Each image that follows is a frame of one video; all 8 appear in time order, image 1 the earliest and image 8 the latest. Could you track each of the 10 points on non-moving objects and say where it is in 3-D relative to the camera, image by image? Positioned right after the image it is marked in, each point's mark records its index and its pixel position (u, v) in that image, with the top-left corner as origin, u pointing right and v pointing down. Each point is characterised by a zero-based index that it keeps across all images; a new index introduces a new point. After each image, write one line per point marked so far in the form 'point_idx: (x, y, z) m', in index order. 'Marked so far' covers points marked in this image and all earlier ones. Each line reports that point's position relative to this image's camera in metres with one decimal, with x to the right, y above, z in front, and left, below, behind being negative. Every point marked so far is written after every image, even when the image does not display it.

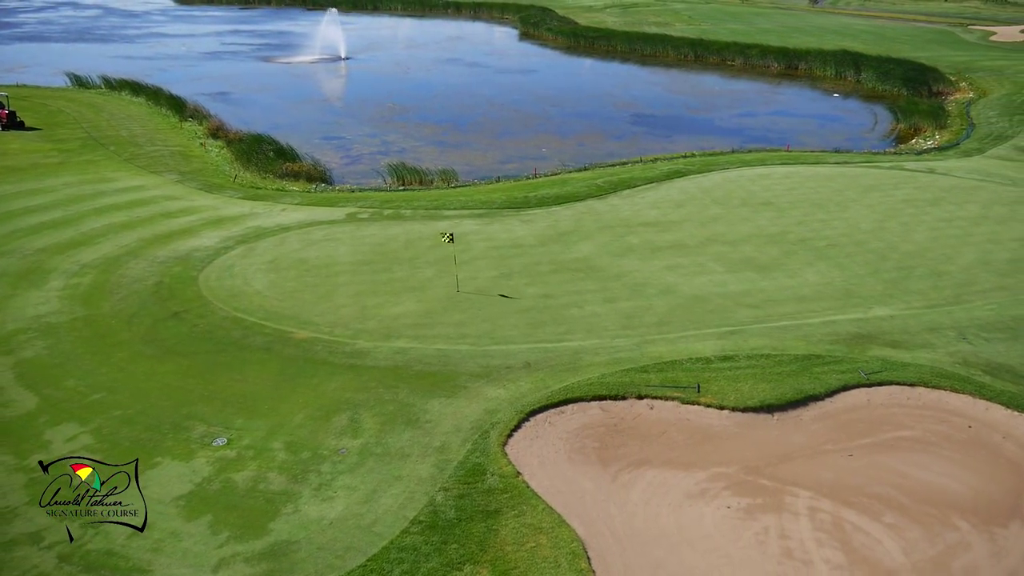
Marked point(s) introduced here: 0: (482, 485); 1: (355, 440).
0: (-0.4, -2.7, +12.7) m
1: (-2.3, -2.3, +13.9) m
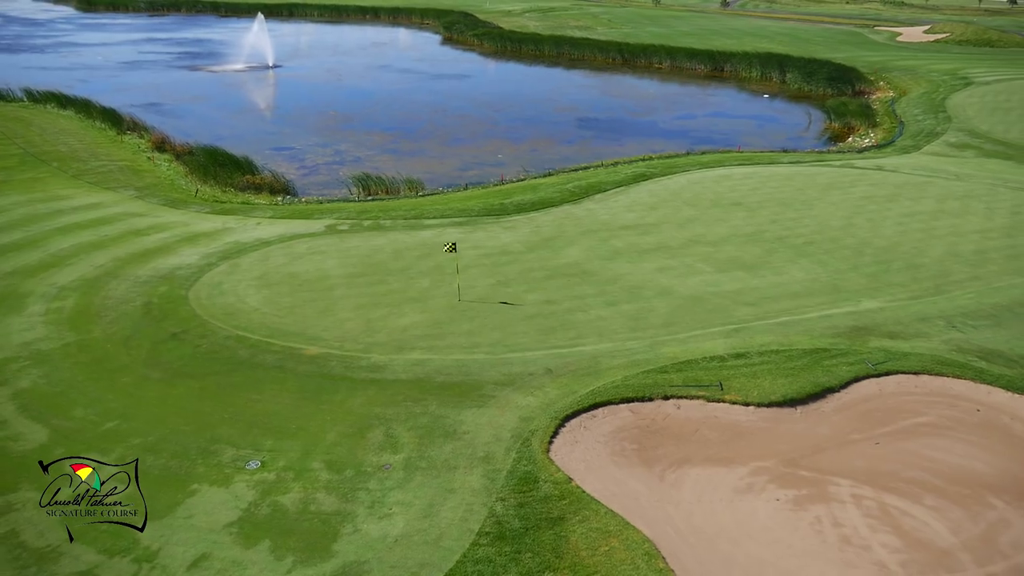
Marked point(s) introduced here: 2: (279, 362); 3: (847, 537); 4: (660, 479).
0: (+0.4, -2.8, +12.8) m
1: (-1.7, -2.5, +13.8) m
2: (-4.1, -1.3, +16.5) m
3: (+4.3, -3.2, +12.0) m
4: (+2.1, -2.7, +13.3) m
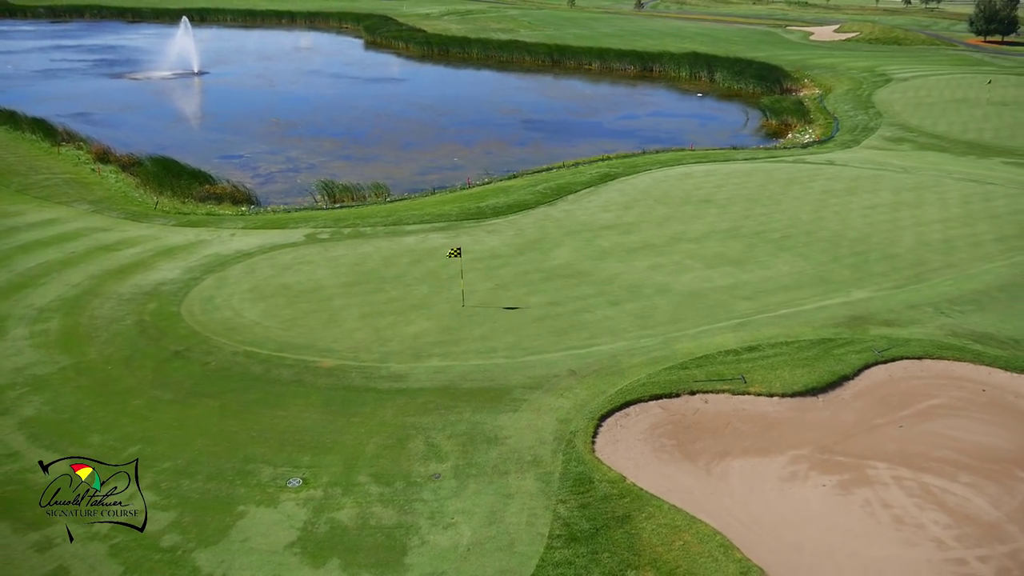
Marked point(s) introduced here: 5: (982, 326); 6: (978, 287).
0: (+1.2, -2.8, +12.9) m
1: (-1.0, -2.6, +13.7) m
2: (-3.7, -1.5, +16.1) m
3: (+5.2, -3.1, +12.5) m
4: (+2.8, -2.7, +13.6) m
5: (+8.9, -0.7, +17.6) m
6: (+9.6, 0.0, +19.2) m
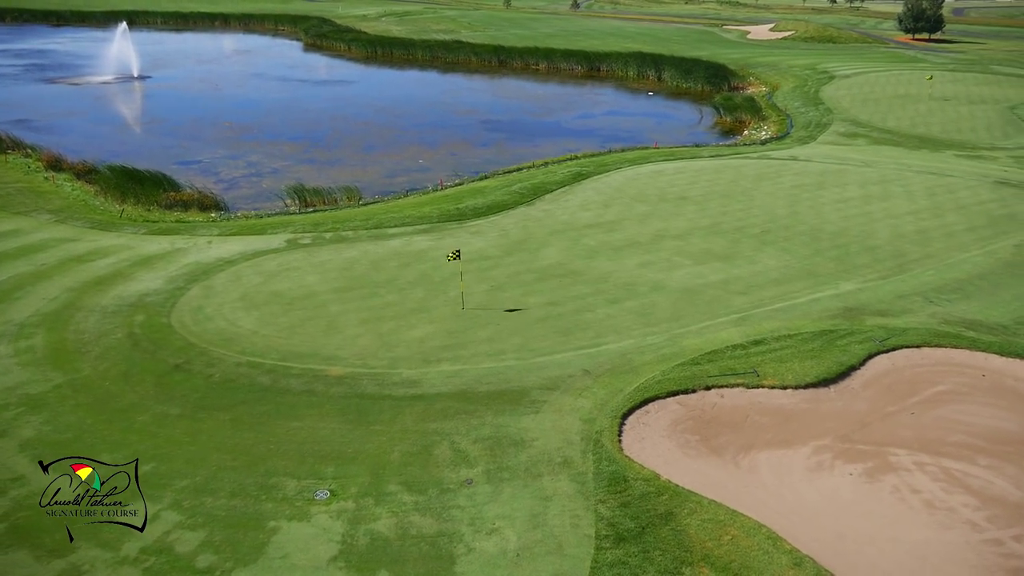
0: (+1.7, -2.8, +12.9) m
1: (-0.5, -2.6, +13.5) m
2: (-3.5, -1.6, +15.7) m
3: (+5.7, -2.9, +12.8) m
4: (+3.3, -2.6, +13.8) m
5: (+8.9, -0.5, +18.2) m
6: (+9.5, +0.2, +19.9) m
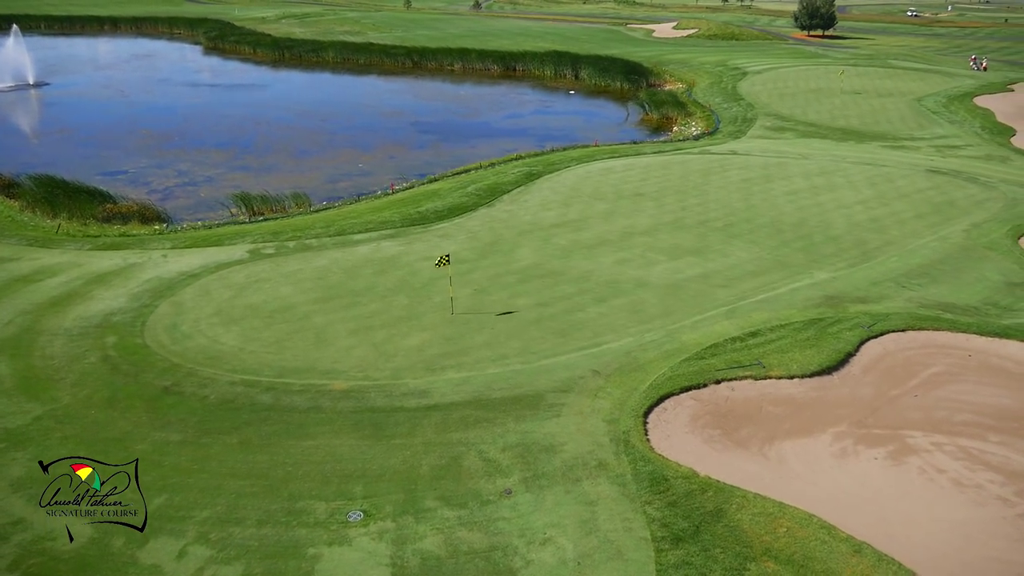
0: (+2.3, -2.8, +12.8) m
1: (0.0, -2.7, +13.2) m
2: (-3.2, -1.8, +15.0) m
3: (+6.3, -2.7, +13.2) m
4: (+3.8, -2.5, +13.9) m
5: (+8.7, -0.2, +18.9) m
6: (+9.0, +0.6, +20.7) m
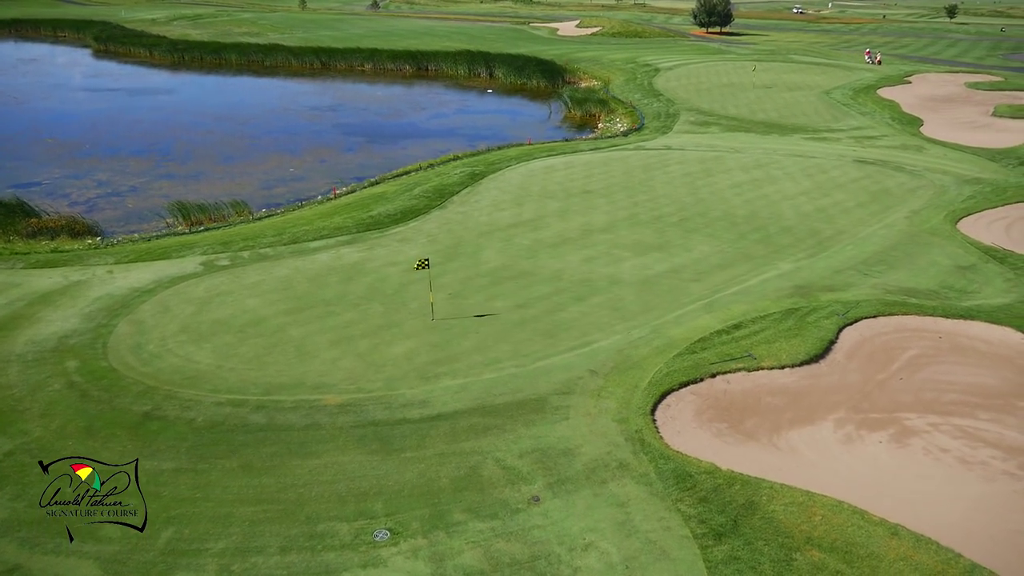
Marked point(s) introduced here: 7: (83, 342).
0: (+2.7, -2.7, +12.8) m
1: (+0.3, -2.7, +12.9) m
2: (-3.1, -2.0, +14.3) m
3: (+6.6, -2.5, +13.7) m
4: (+4.0, -2.4, +14.0) m
5: (+8.2, +0.1, +19.6) m
6: (+8.3, +0.9, +21.4) m
7: (-7.5, -0.9, +16.4) m
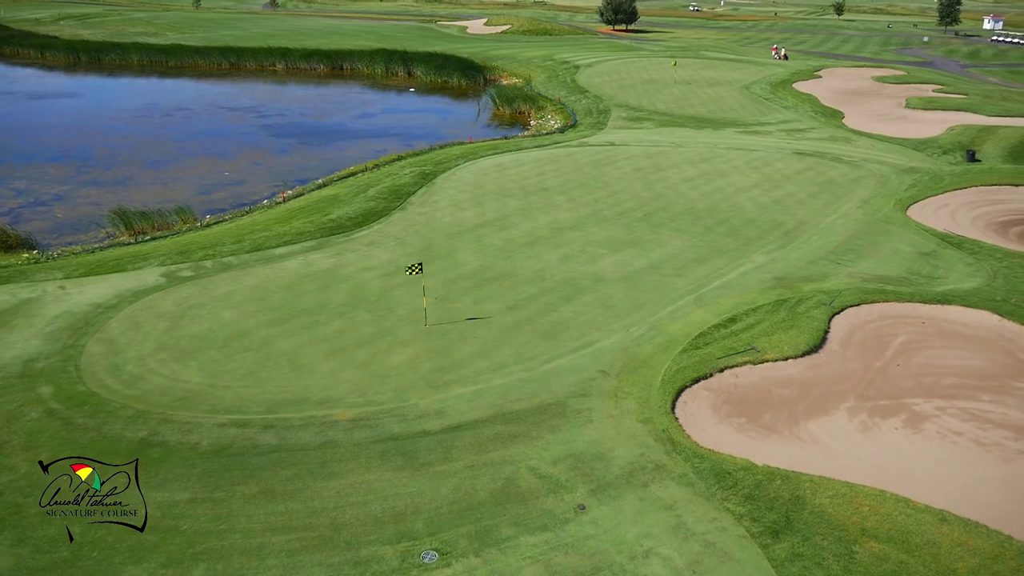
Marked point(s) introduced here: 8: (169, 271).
0: (+3.2, -2.6, +12.7) m
1: (+0.9, -2.7, +12.5) m
2: (-2.7, -2.1, +13.5) m
3: (+7.0, -2.3, +14.0) m
4: (+4.3, -2.3, +14.0) m
5: (+7.8, +0.4, +20.1) m
6: (+7.6, +1.2, +21.9) m
7: (-7.4, -1.2, +15.0) m
8: (-7.0, +0.3, +19.0) m
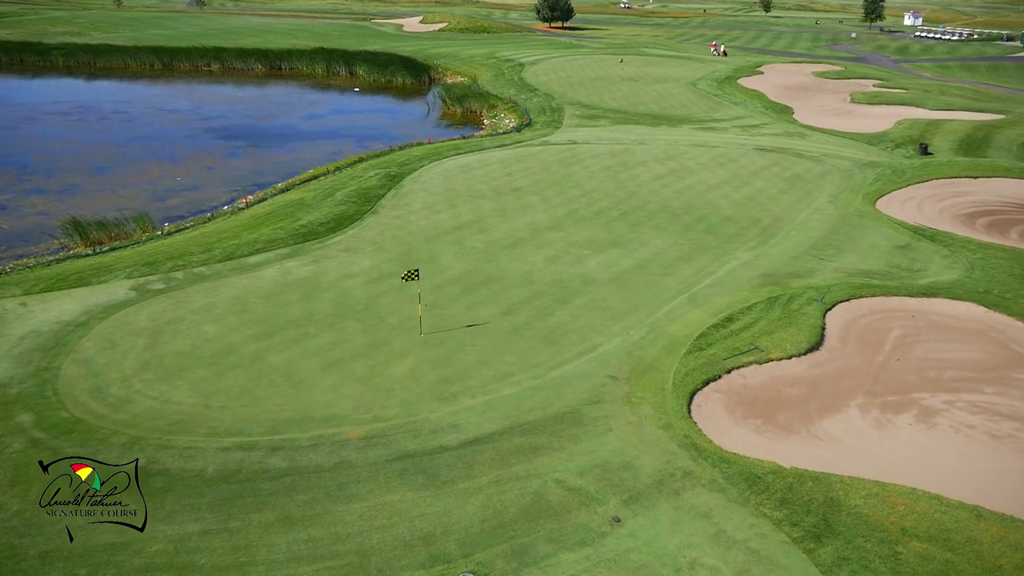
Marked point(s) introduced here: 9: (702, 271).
0: (+3.6, -2.6, +12.4) m
1: (+1.3, -2.8, +12.1) m
2: (-2.4, -2.3, +12.8) m
3: (+7.2, -2.2, +14.1) m
4: (+4.6, -2.2, +13.9) m
5: (+7.4, +0.5, +20.2) m
6: (+7.1, +1.3, +21.9) m
7: (-7.2, -1.5, +13.9) m
8: (-7.2, +0.1, +17.9) m
9: (+4.0, +0.3, +19.6) m
